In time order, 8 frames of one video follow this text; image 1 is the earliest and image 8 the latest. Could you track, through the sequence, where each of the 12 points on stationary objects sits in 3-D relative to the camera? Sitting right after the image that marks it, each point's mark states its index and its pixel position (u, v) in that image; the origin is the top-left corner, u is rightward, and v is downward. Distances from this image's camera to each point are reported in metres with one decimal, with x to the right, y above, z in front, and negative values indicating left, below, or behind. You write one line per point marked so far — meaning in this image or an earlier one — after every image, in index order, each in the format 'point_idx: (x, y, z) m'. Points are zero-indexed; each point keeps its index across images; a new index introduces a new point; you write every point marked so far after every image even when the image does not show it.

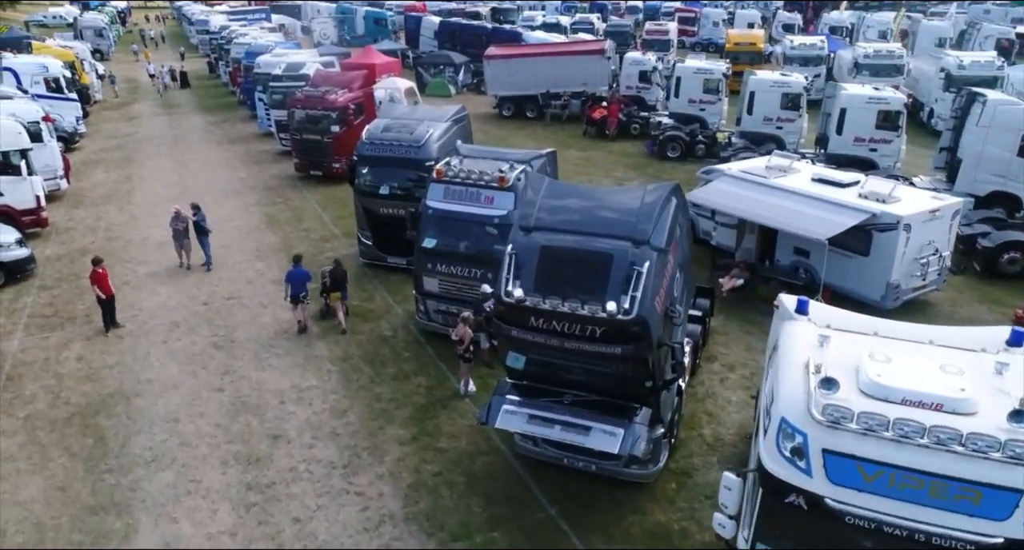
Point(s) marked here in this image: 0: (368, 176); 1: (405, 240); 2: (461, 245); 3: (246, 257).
0: (-3.3, +2.3, +15.7) m
1: (-2.5, +0.8, +15.8) m
2: (-0.9, +0.6, +12.3) m
3: (-6.6, +0.4, +17.0) m
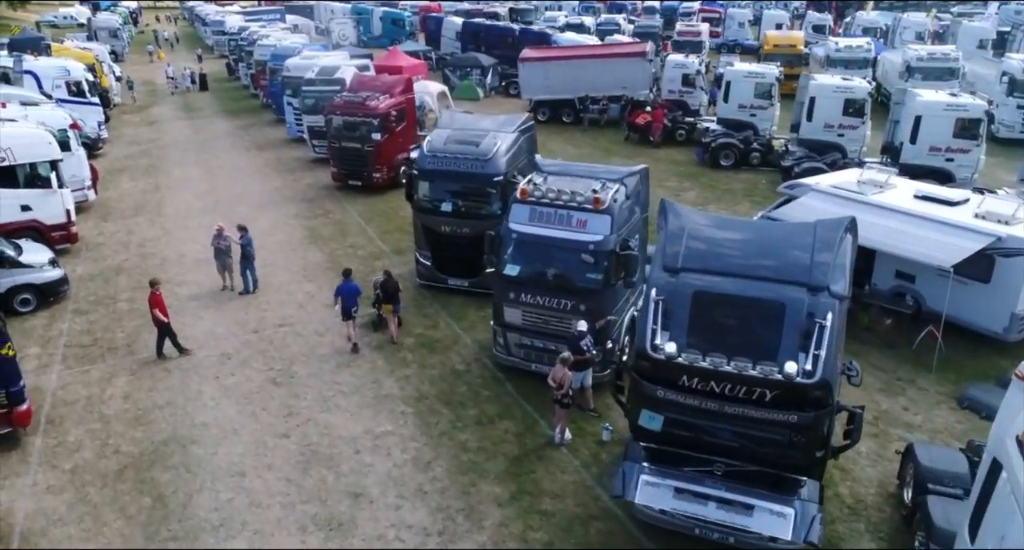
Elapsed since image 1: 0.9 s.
0: (-1.8, +1.8, +14.5) m
1: (-0.9, +0.3, +14.6) m
2: (+0.6, +0.1, +11.1) m
3: (-5.0, 0.0, +15.8) m
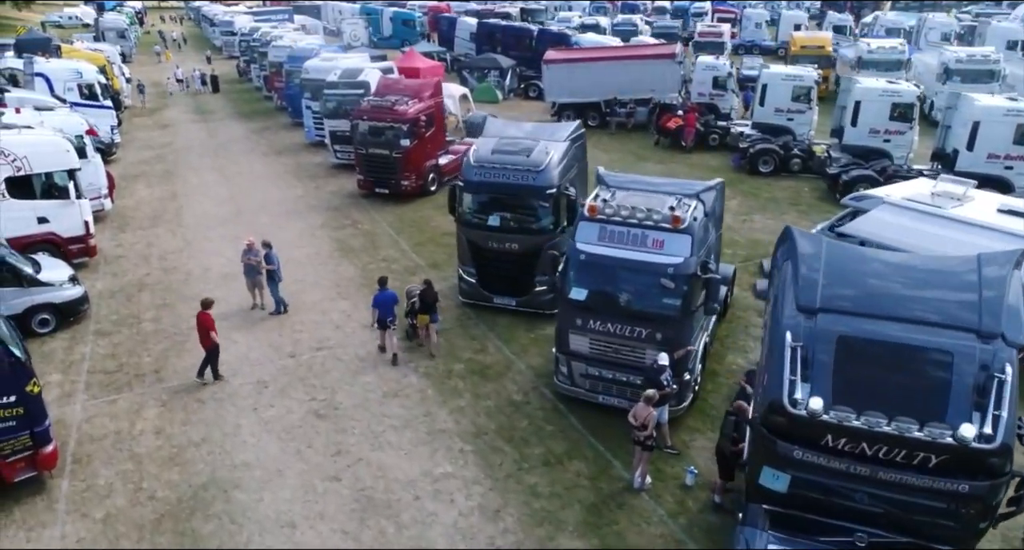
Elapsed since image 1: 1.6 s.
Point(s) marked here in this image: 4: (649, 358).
0: (-0.8, +1.4, +13.5) m
1: (+0.1, 0.0, +13.6) m
2: (+1.6, -0.3, +10.1) m
3: (-4.0, -0.4, +14.9) m
4: (+2.0, -1.2, +10.1) m
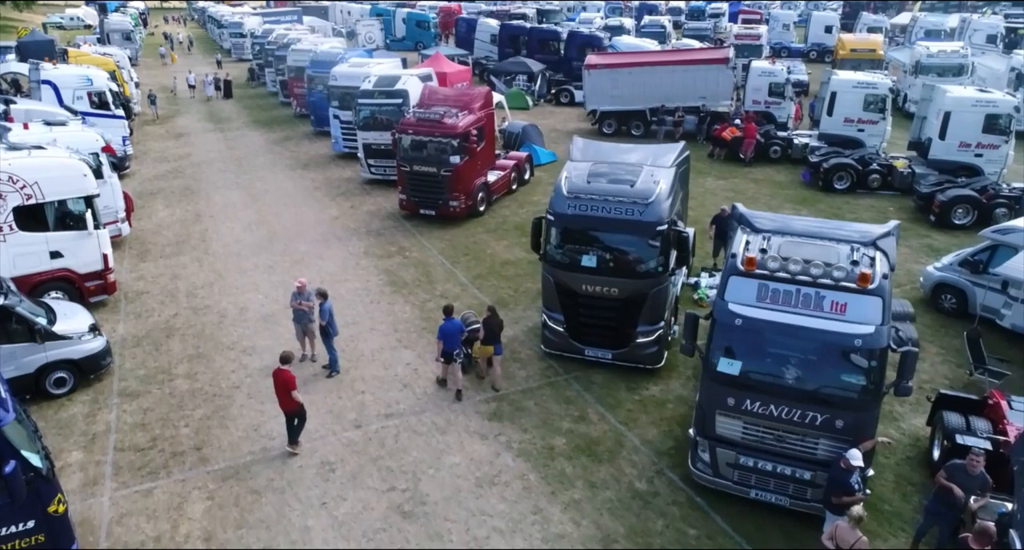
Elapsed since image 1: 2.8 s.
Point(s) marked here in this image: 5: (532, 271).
0: (+0.9, +0.6, +11.5) m
1: (+1.7, -0.9, +11.6) m
2: (+3.2, -1.1, +8.1) m
3: (-2.4, -1.2, +12.8) m
4: (+3.6, -2.0, +8.0) m
5: (+0.4, +0.1, +16.0) m
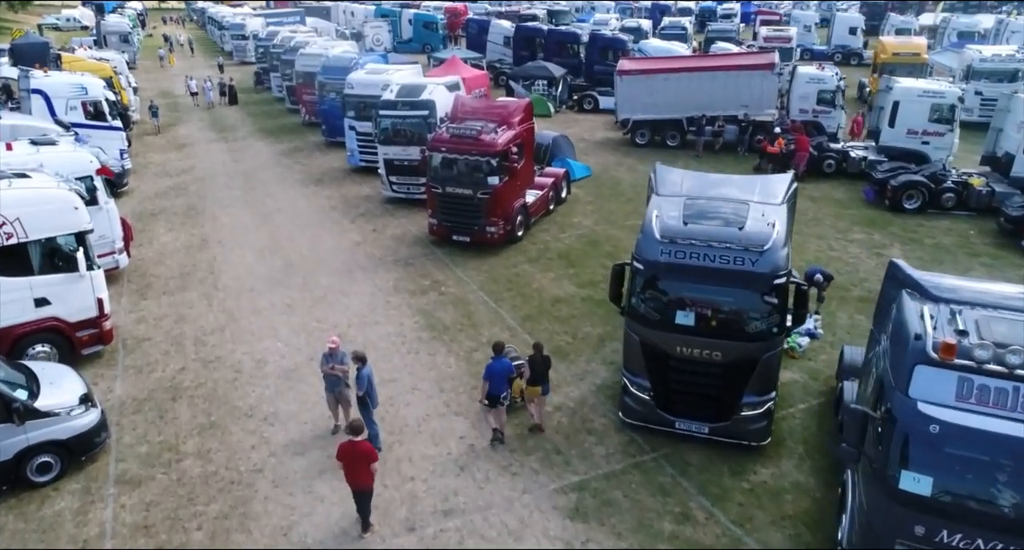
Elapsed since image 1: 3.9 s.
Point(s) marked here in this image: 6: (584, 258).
0: (+2.0, -0.2, +9.5) m
1: (+2.8, -1.7, +9.6) m
2: (+4.4, -2.0, +6.1) m
3: (-1.3, -2.1, +10.9) m
4: (+4.8, -2.9, +6.1) m
5: (+1.5, -0.8, +14.0) m
6: (+1.7, +0.4, +16.6) m
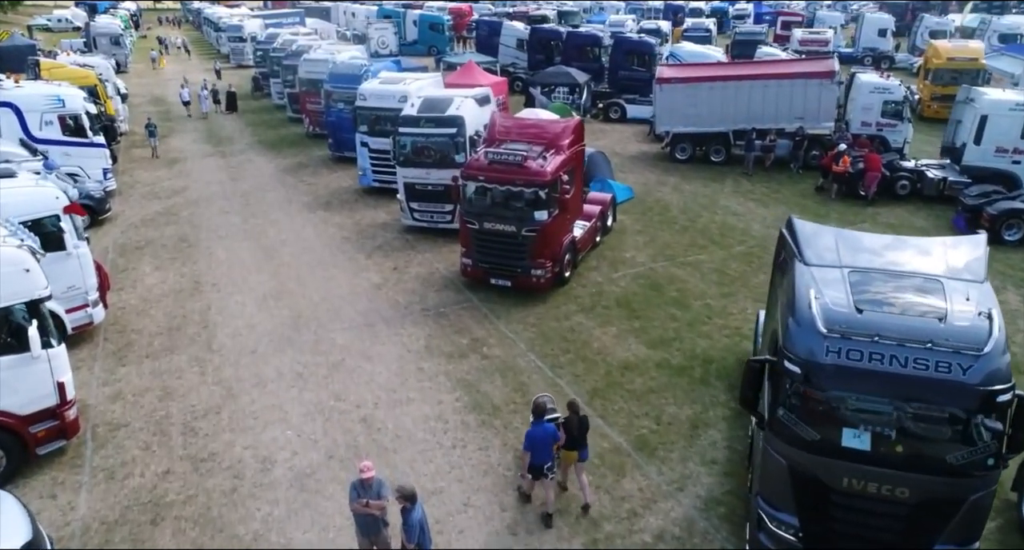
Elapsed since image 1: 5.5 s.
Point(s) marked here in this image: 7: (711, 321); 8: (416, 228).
0: (+3.0, -1.3, +6.9) m
1: (+3.9, -2.7, +7.0) m
2: (+5.4, -3.0, +3.5) m
3: (-0.2, -3.1, +8.2) m
4: (+5.8, -3.9, +3.5) m
5: (+2.6, -1.8, +11.4) m
6: (+2.7, -0.6, +14.0) m
7: (+3.9, -0.9, +13.5) m
8: (-2.6, +1.3, +18.2) m
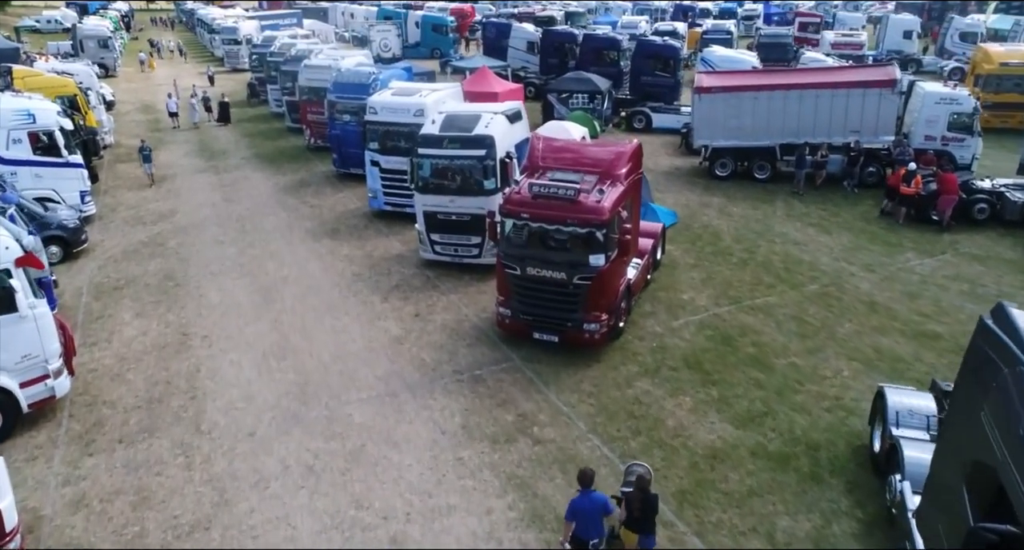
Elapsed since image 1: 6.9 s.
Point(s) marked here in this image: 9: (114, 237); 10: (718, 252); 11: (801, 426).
0: (+3.9, -2.2, +4.6) m
1: (+4.8, -3.7, +4.7) m
2: (+6.3, -3.9, +1.3) m
3: (+0.6, -4.1, +5.9) m
4: (+6.7, -4.8, +1.2) m
5: (+3.4, -2.7, +9.1) m
6: (+3.6, -1.6, +11.7) m
7: (+4.7, -1.8, +11.2) m
8: (-1.7, +0.3, +15.9) m
9: (-10.3, +1.0, +18.0) m
10: (+5.0, +0.6, +16.6) m
11: (+4.3, -2.2, +10.2) m
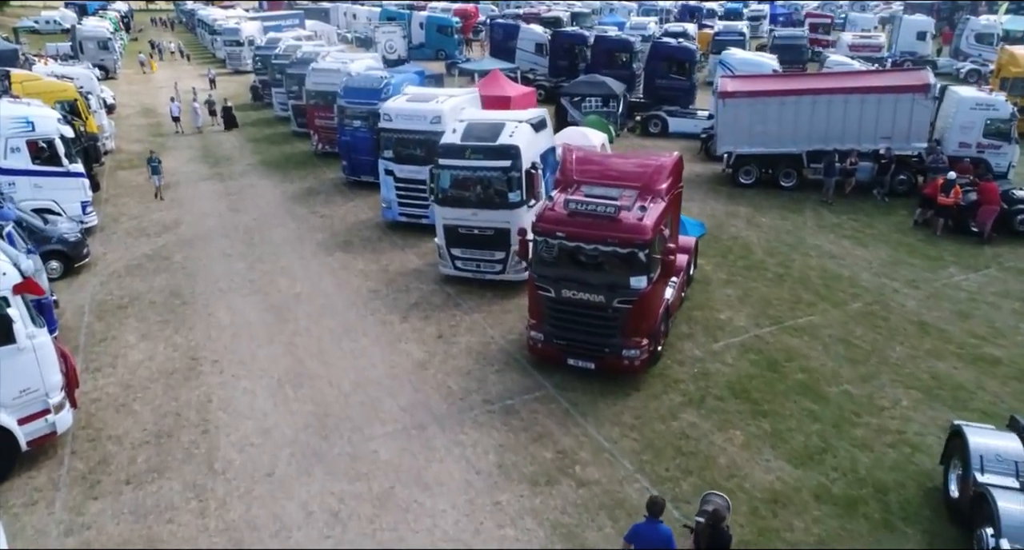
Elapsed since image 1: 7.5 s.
0: (+4.5, -2.6, +3.8) m
1: (+5.3, -4.0, +4.0) m
2: (+6.9, -4.3, +0.5) m
3: (+1.2, -4.4, +5.1) m
4: (+7.3, -5.2, +0.4) m
5: (+4.0, -3.1, +8.3) m
6: (+4.1, -1.9, +11.0) m
7: (+5.3, -2.2, +10.4) m
8: (-1.2, -0.1, +15.1) m
9: (-9.8, +0.6, +17.1) m
10: (+5.5, +0.2, +15.8) m
11: (+4.9, -2.6, +9.5) m
